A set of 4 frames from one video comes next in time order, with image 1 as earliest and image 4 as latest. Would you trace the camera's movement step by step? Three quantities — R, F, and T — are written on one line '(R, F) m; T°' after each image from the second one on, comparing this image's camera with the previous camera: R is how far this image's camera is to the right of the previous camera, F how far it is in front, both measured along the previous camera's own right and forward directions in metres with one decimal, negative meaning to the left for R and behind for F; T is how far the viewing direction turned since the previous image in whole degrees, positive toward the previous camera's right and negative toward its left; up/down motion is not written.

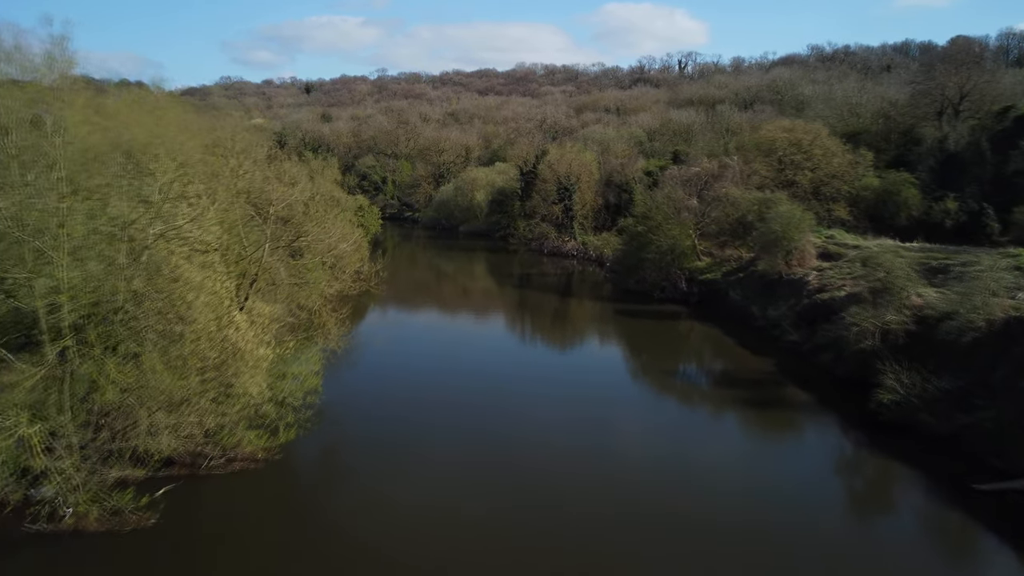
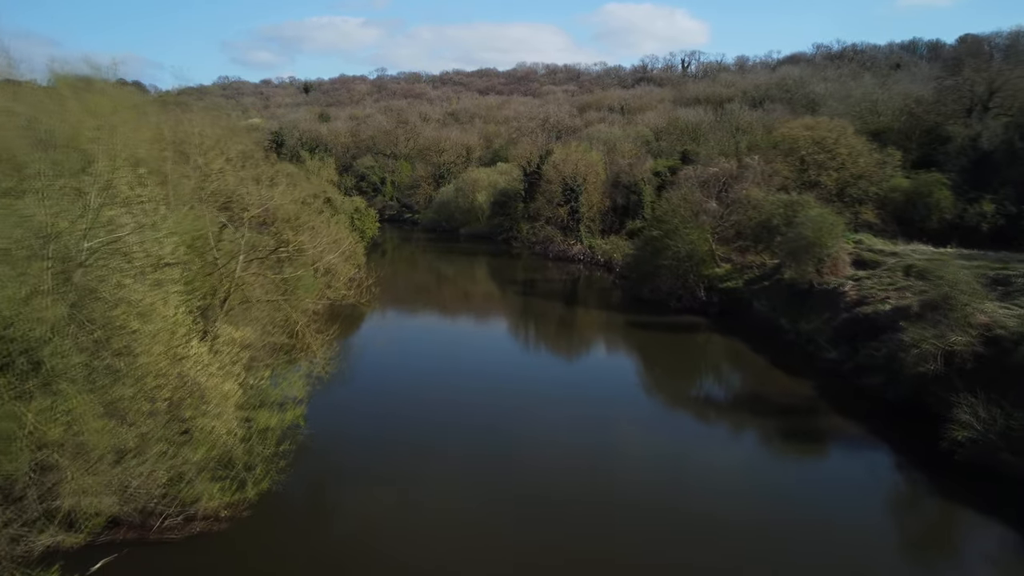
(-0.2, +1.9) m; 0°
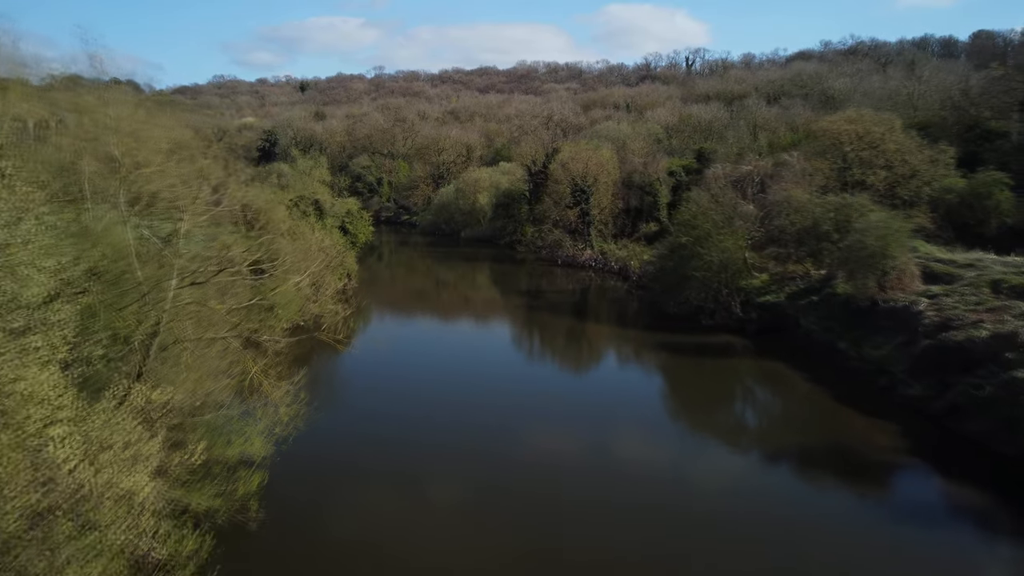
(-0.4, +3.2) m; 0°
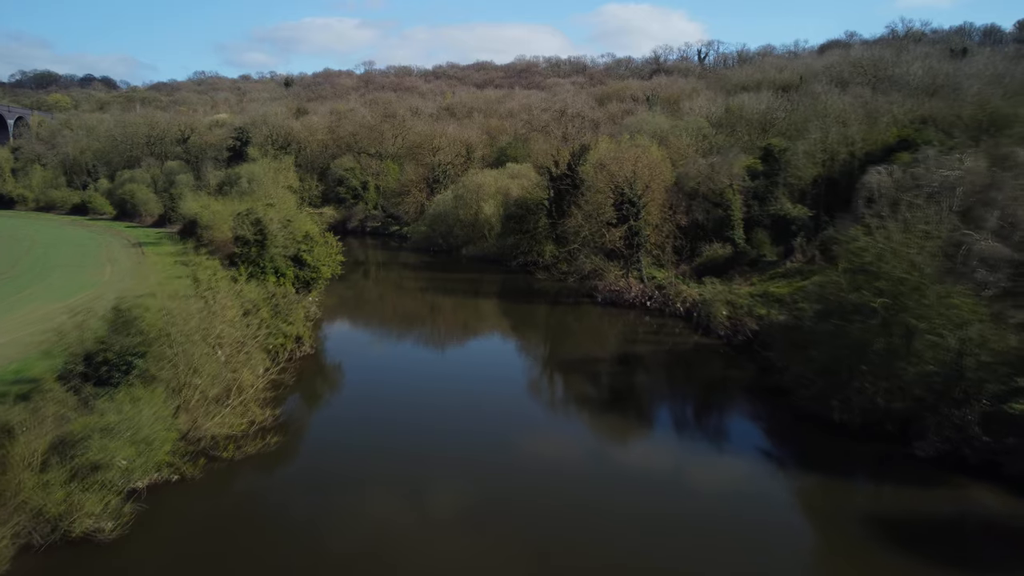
(-1.3, +10.2) m; 0°
